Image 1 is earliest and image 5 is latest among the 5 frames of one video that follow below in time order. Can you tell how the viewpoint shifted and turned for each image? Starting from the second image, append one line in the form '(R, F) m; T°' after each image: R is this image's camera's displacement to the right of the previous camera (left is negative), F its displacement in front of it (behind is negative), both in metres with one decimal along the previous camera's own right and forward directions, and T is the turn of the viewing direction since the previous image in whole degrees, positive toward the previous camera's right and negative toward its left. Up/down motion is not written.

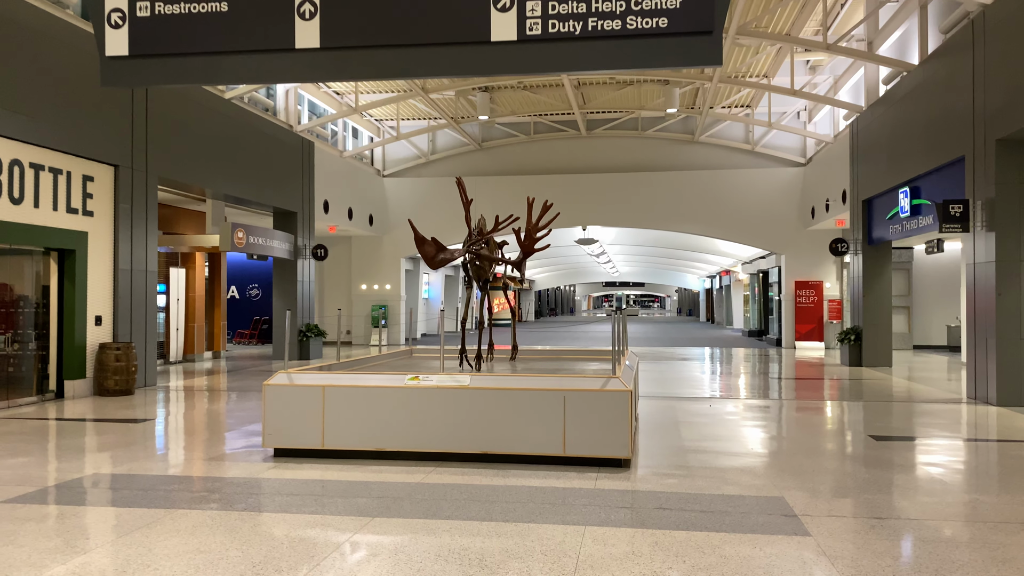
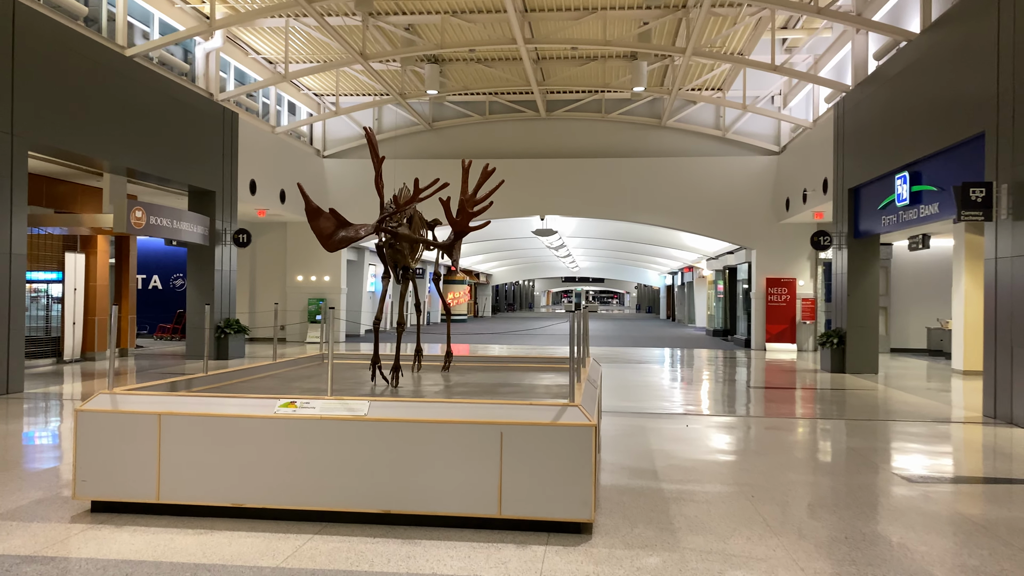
(+0.2, +1.5) m; +3°
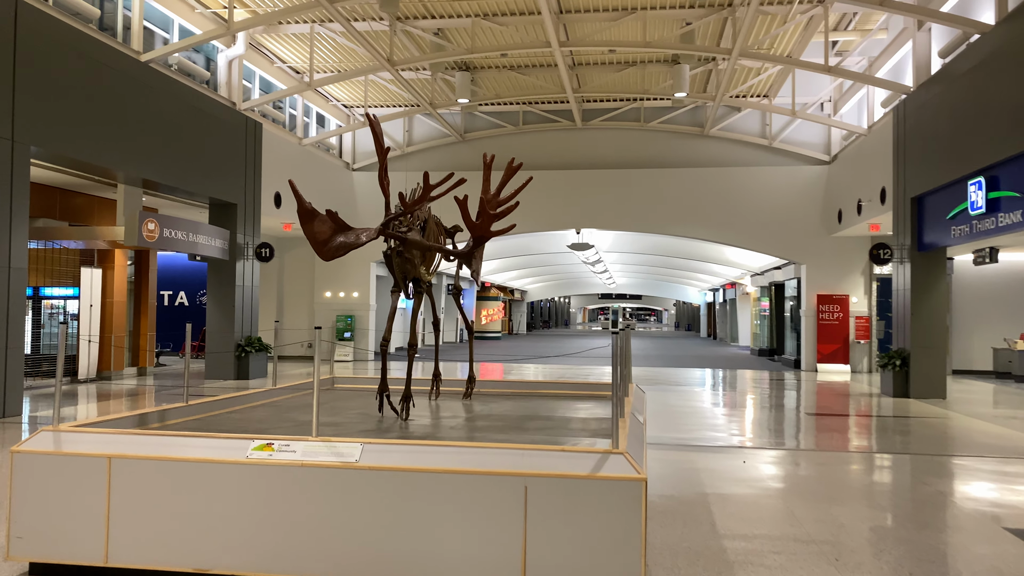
(0.0, +0.7) m; -2°
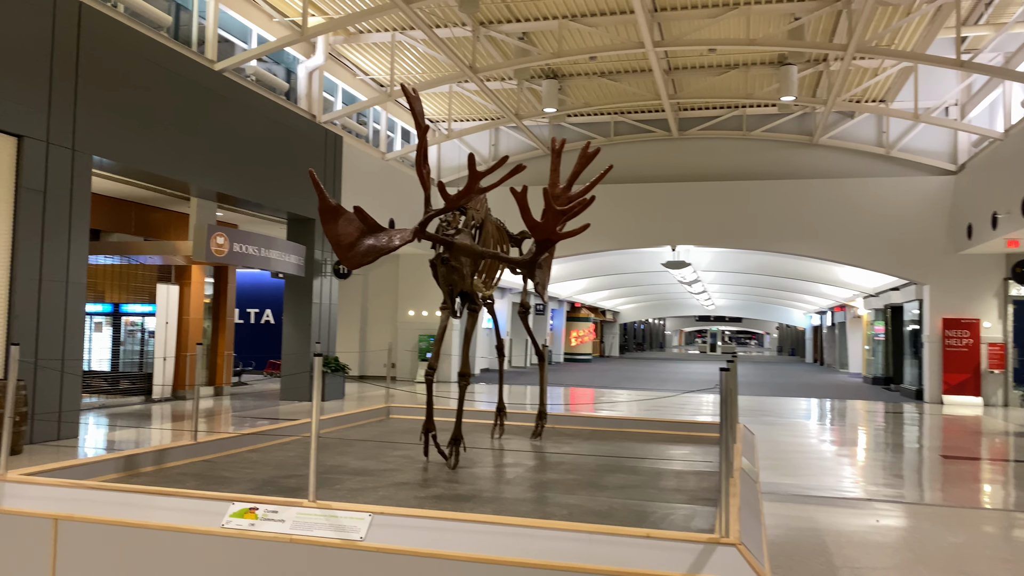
(+0.1, +0.9) m; -6°
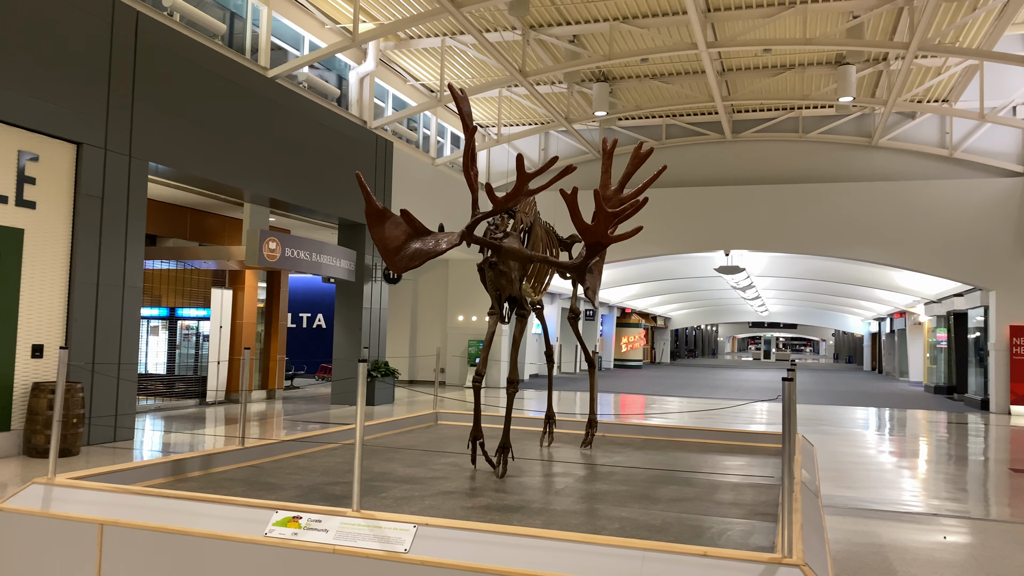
(0.0, +0.1) m; -3°
